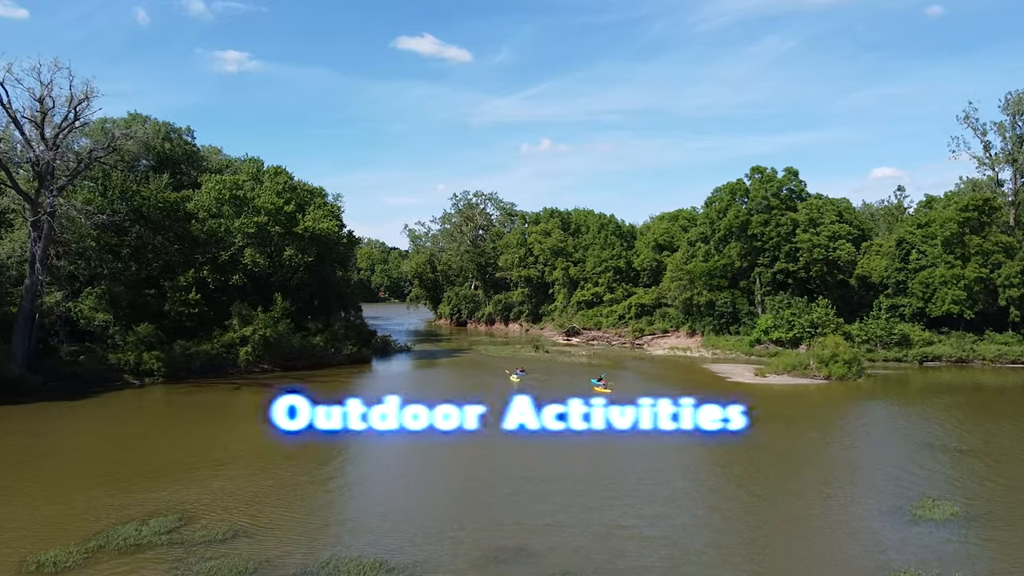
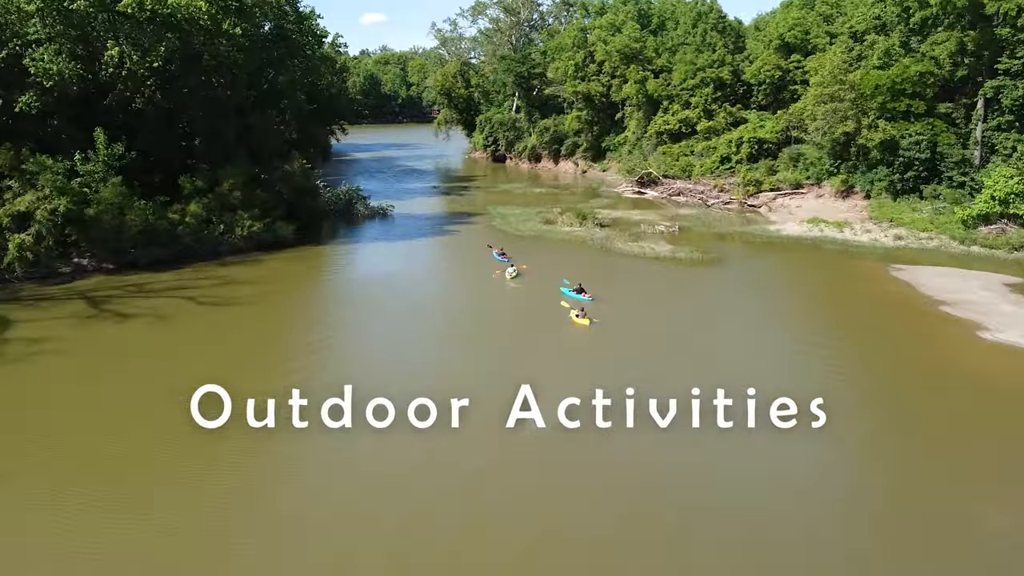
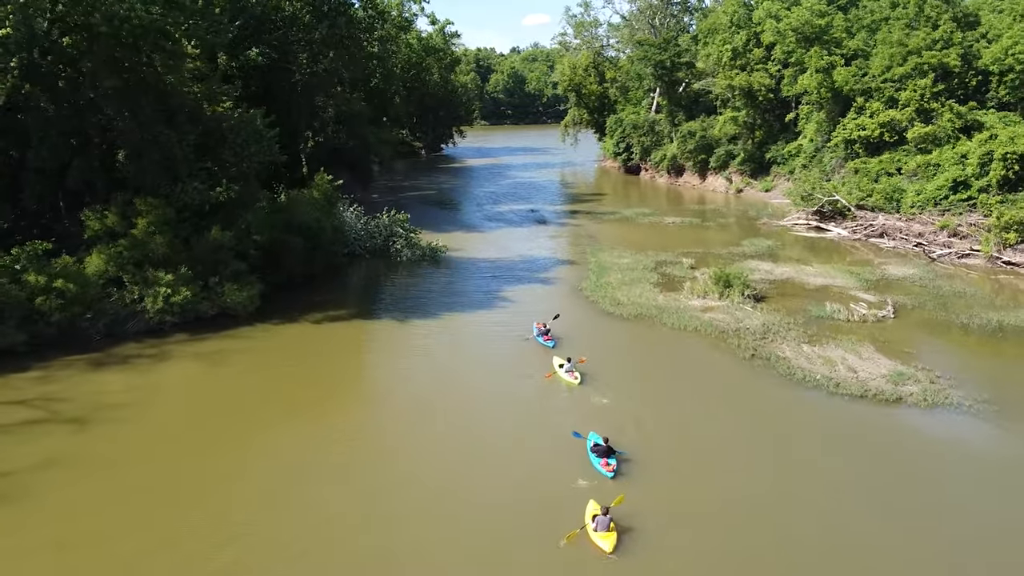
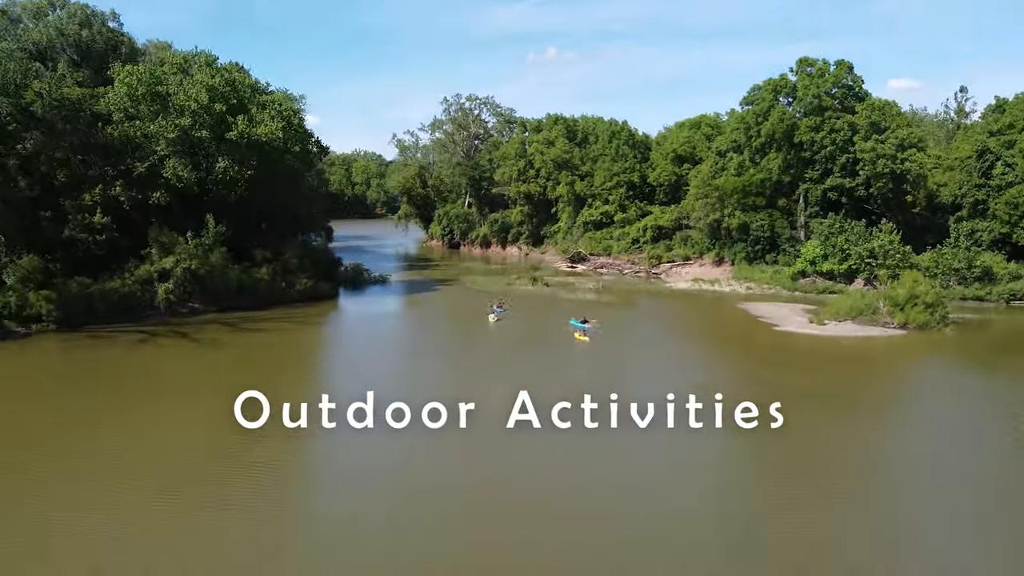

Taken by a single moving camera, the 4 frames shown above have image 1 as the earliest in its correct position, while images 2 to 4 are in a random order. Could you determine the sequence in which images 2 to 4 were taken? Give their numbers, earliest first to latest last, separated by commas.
4, 2, 3
